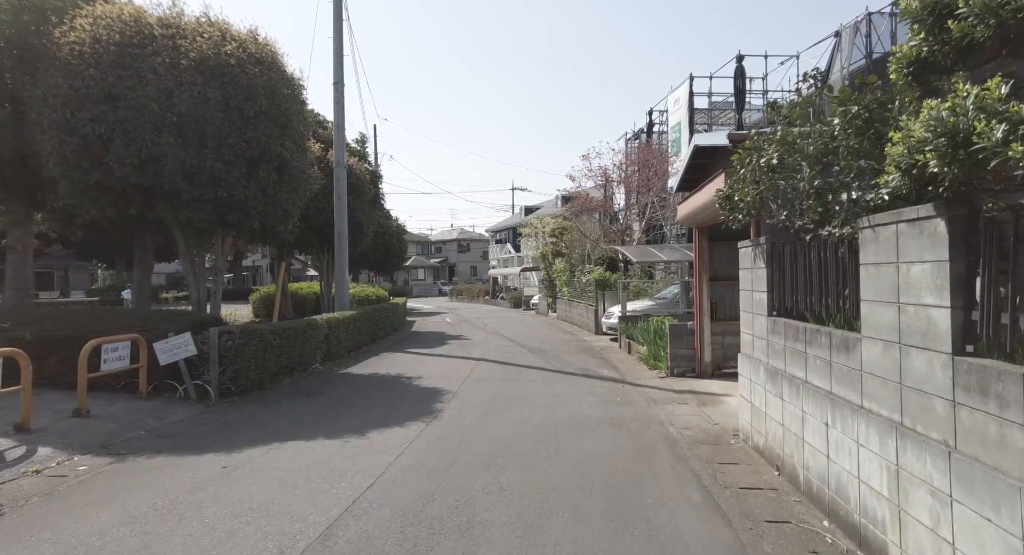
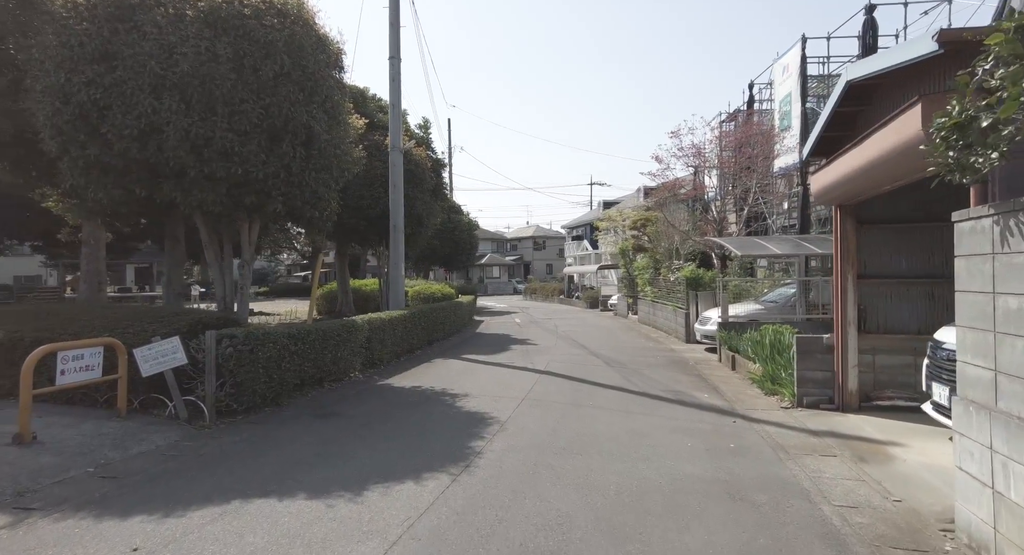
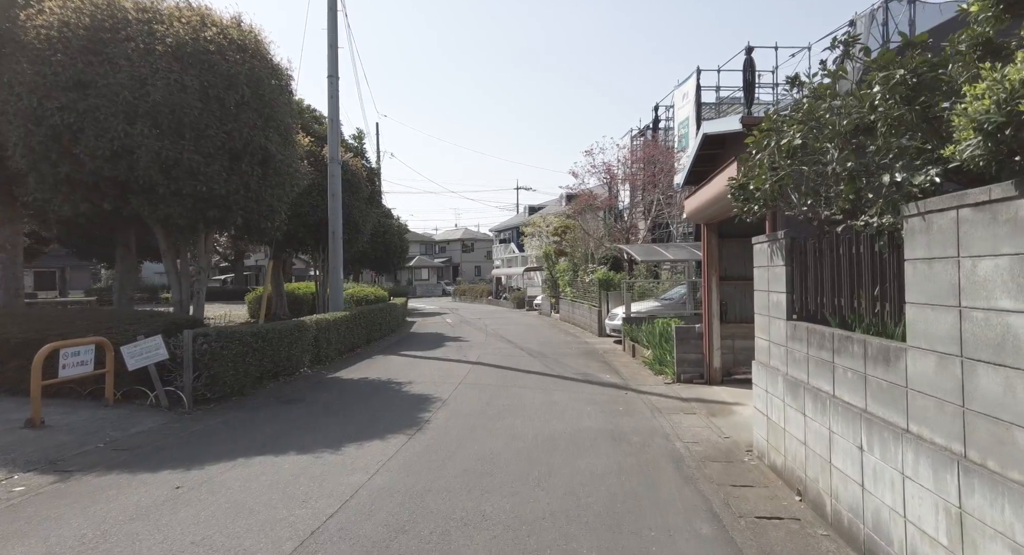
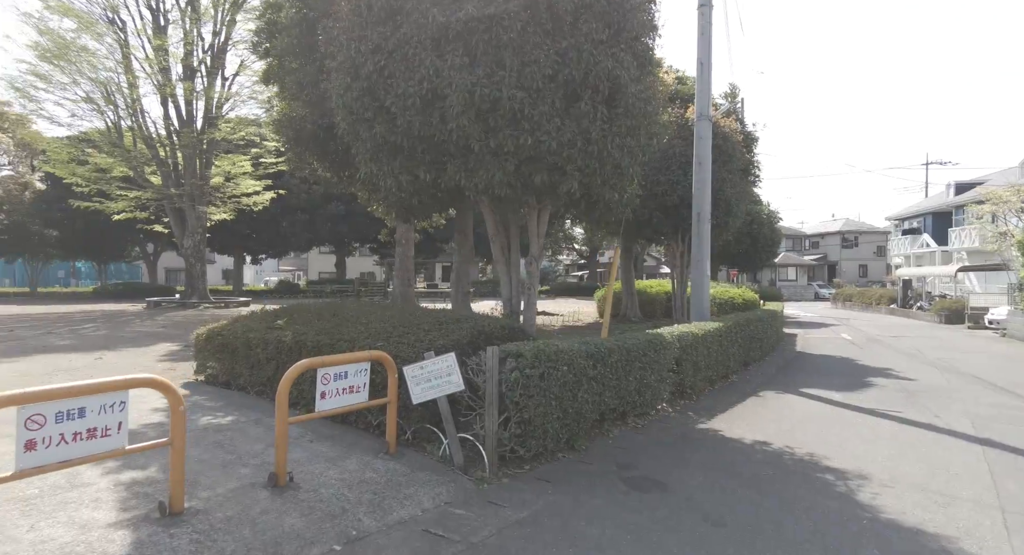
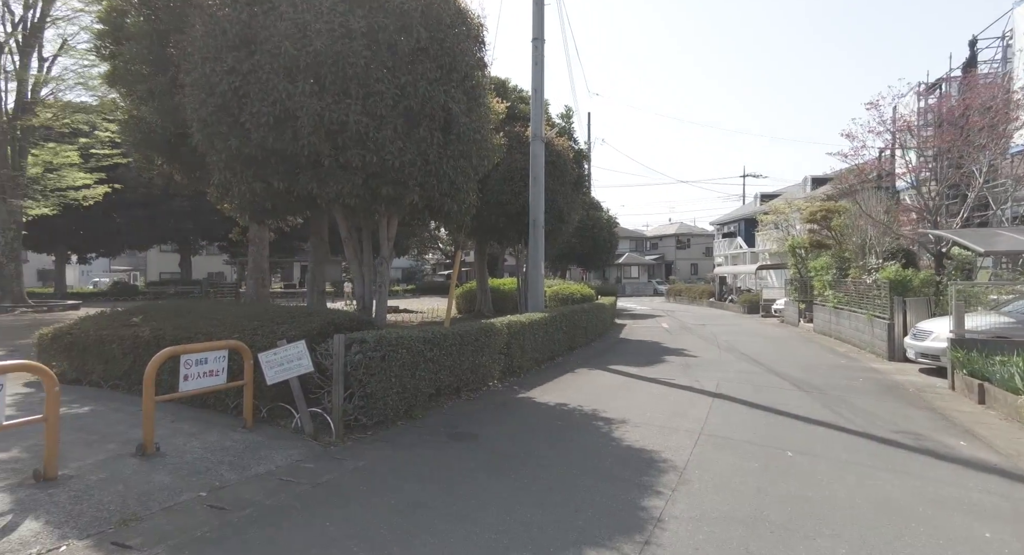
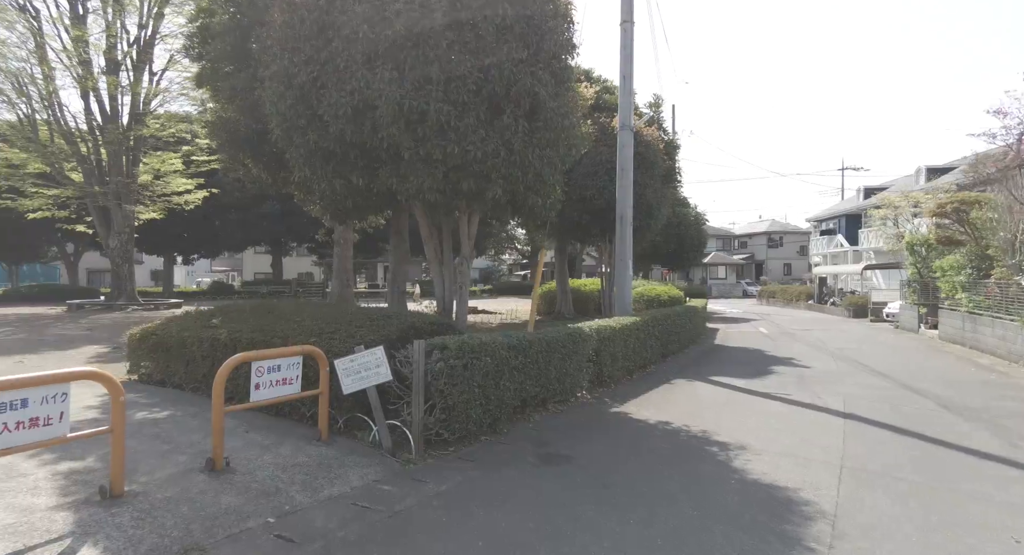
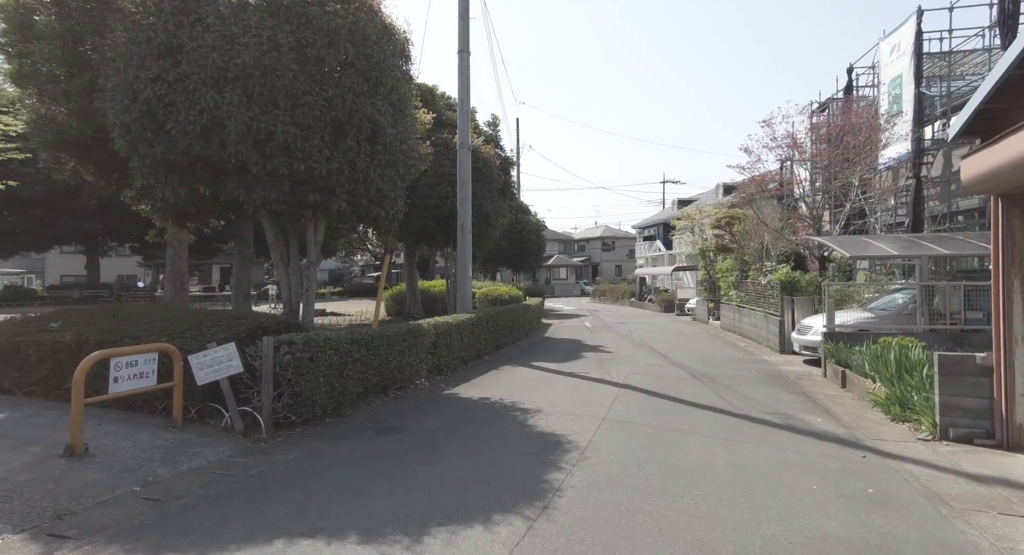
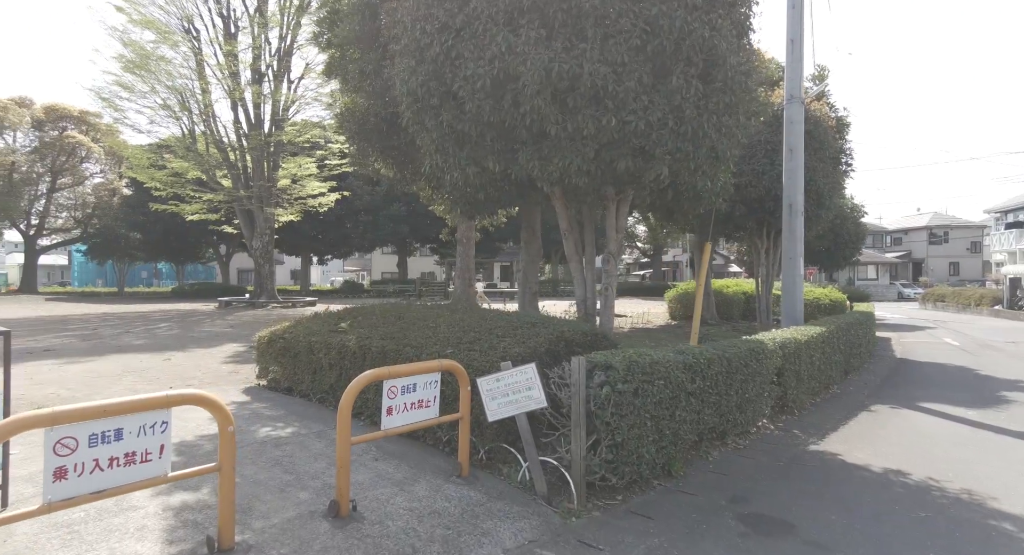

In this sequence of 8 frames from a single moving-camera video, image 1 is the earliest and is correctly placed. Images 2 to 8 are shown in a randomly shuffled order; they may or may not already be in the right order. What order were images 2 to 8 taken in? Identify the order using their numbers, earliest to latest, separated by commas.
3, 2, 7, 5, 6, 4, 8
